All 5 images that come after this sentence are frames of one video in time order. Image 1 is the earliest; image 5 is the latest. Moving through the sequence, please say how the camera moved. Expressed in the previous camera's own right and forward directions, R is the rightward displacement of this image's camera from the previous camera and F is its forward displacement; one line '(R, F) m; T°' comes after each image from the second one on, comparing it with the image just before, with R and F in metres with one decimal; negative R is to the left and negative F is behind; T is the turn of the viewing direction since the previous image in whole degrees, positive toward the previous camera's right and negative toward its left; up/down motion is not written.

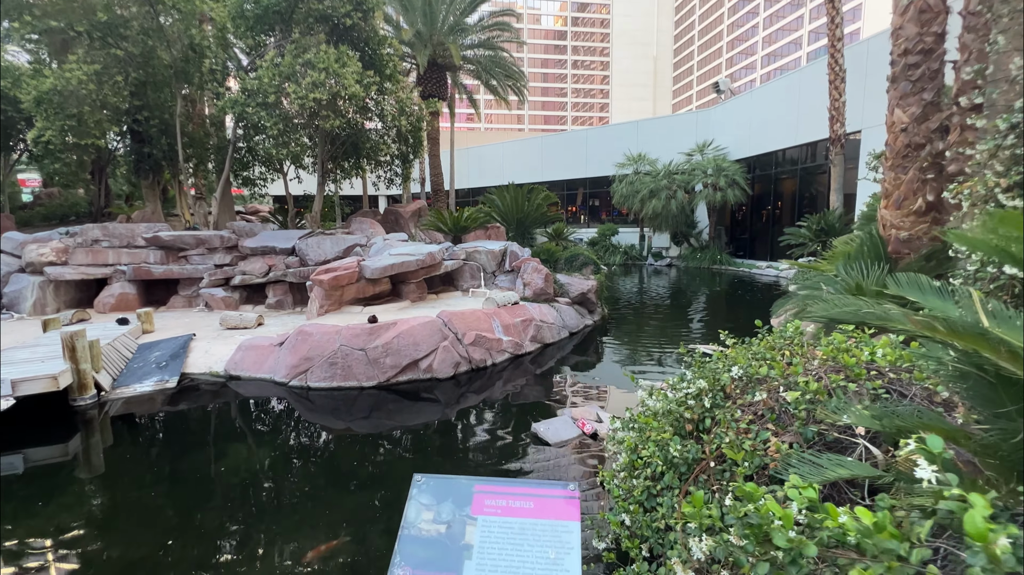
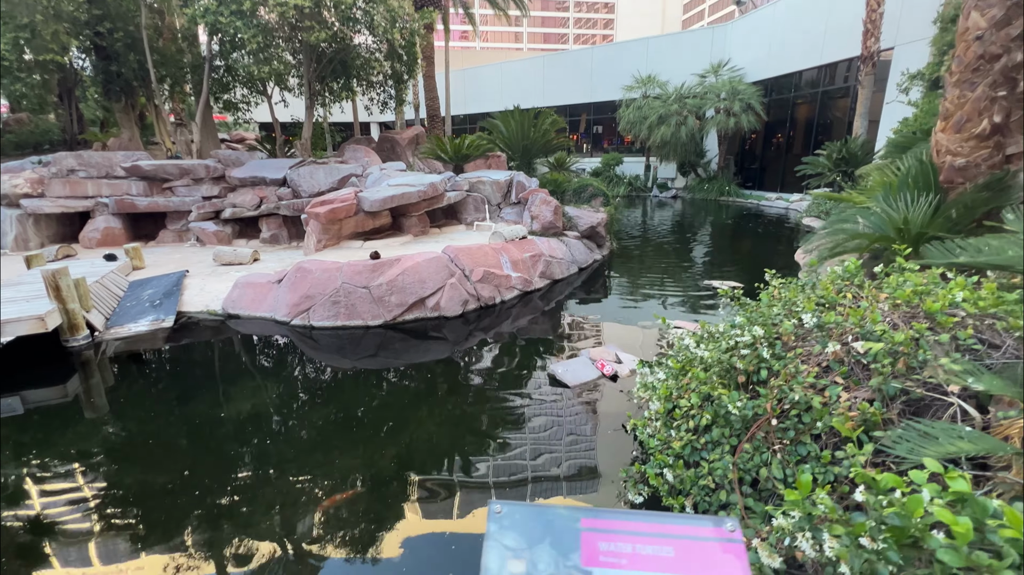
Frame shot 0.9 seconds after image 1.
(-0.1, +0.3) m; 0°
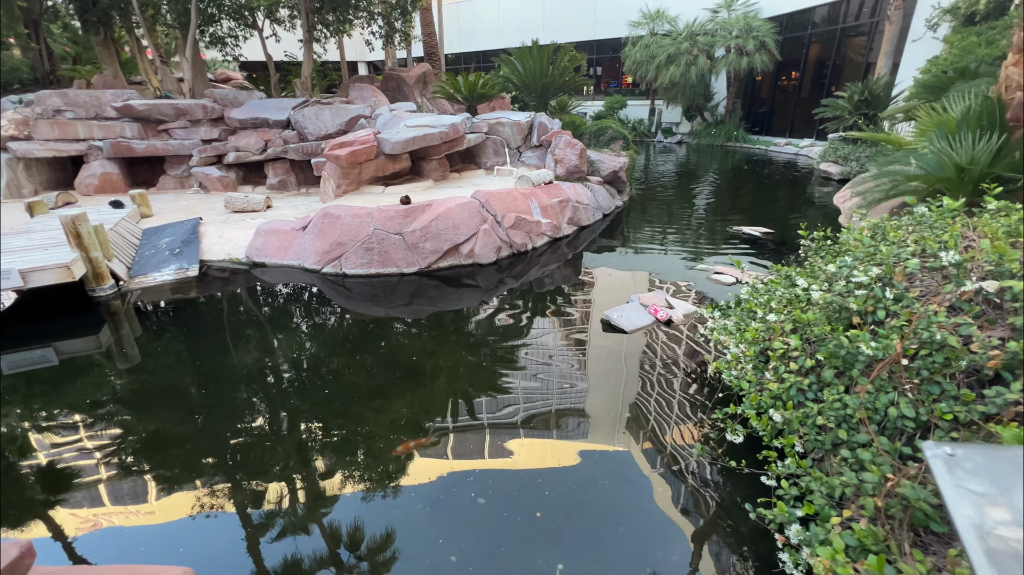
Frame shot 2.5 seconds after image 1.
(-0.5, +0.1) m; +1°
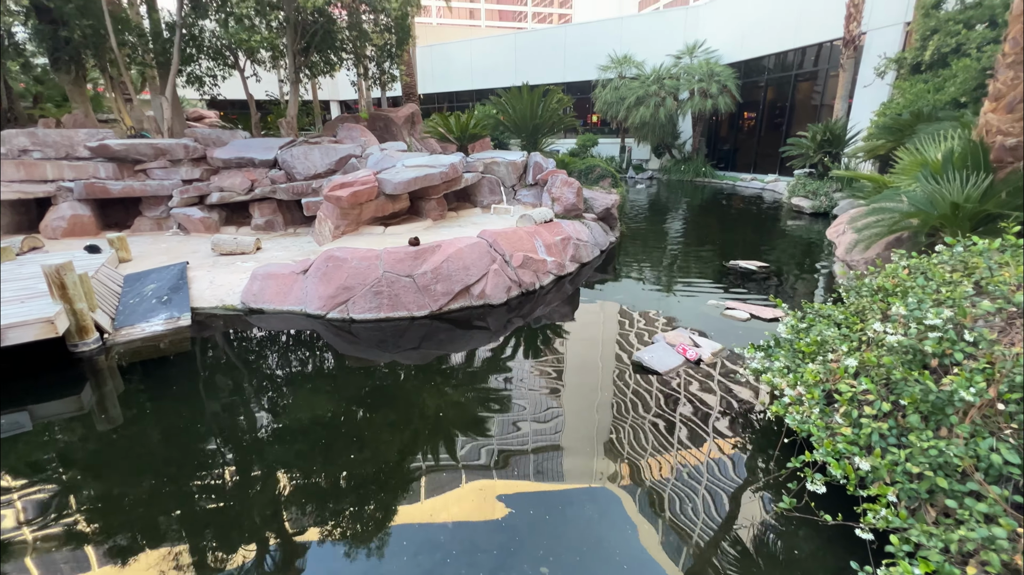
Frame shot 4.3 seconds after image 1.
(-0.4, +0.1) m; +4°
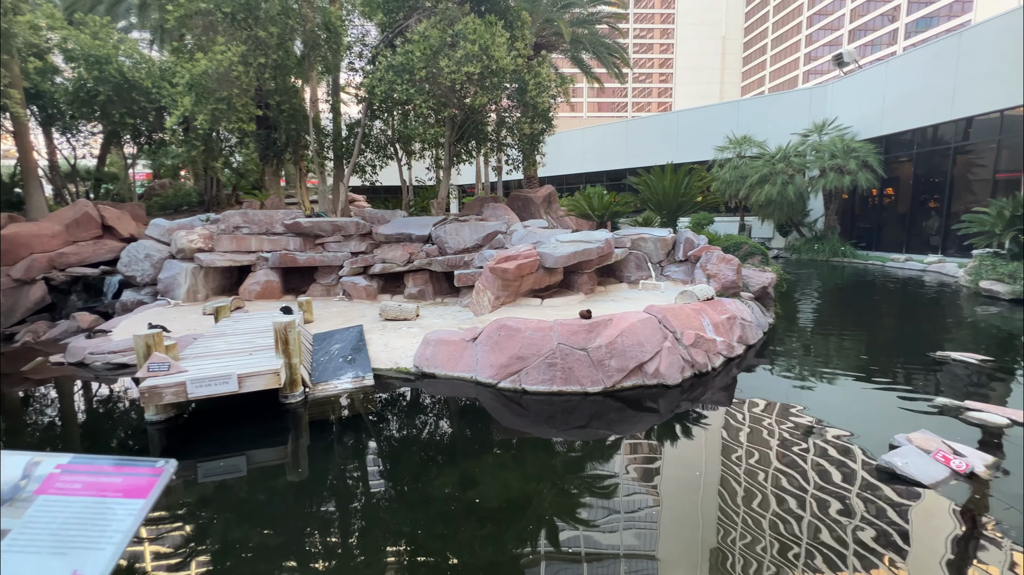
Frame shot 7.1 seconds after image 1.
(-0.8, 0.0) m; -12°
